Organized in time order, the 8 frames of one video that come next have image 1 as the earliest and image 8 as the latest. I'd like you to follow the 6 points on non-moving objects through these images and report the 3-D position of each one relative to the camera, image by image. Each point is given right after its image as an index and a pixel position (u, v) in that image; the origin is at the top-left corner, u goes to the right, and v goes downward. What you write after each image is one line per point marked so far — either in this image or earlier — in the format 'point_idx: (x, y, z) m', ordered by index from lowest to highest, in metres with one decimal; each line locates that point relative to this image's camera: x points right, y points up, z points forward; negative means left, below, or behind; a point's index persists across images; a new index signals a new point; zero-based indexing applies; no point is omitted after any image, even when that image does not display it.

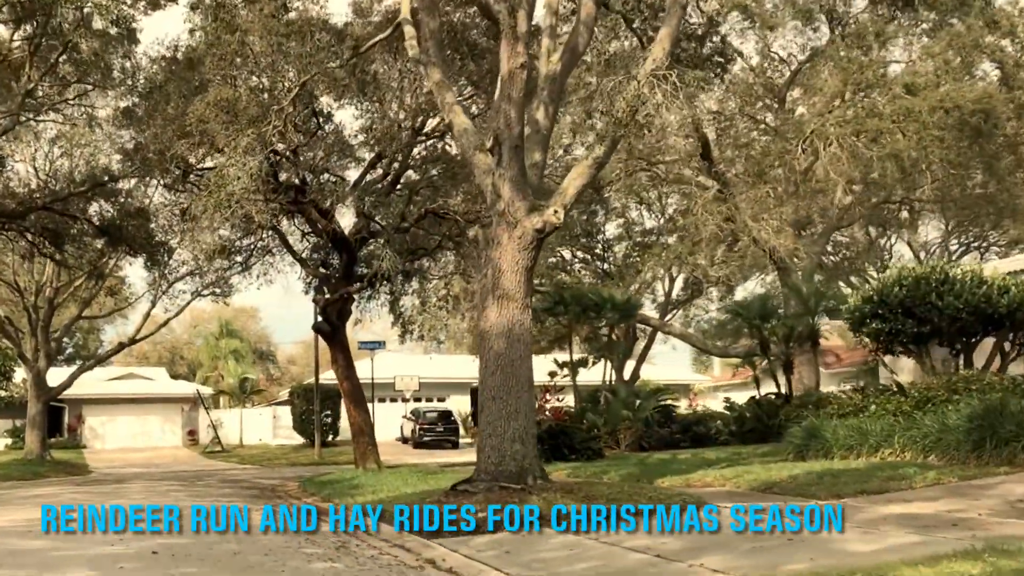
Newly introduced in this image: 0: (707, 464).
0: (+1.7, -1.5, +17.1) m
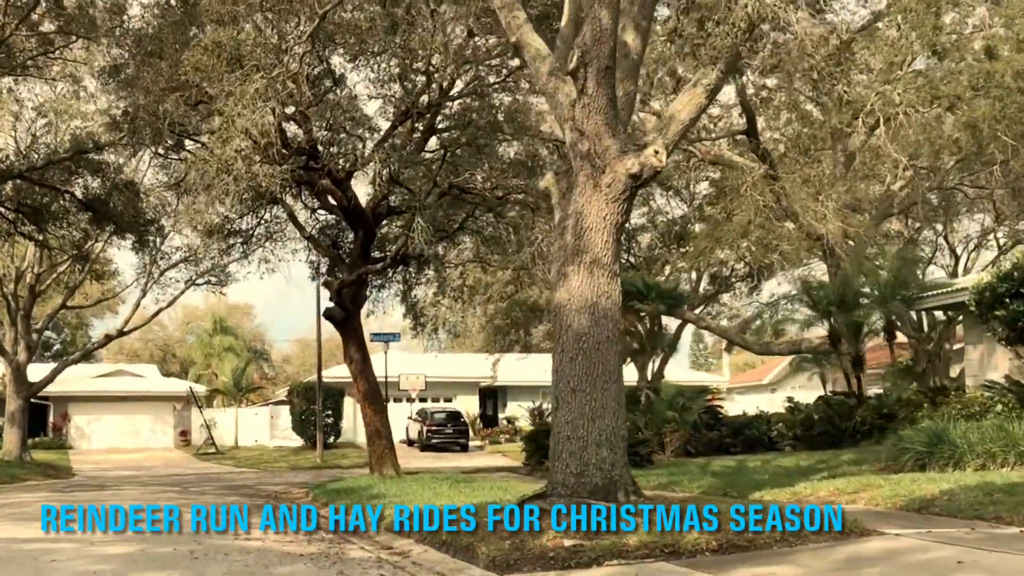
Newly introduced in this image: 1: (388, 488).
0: (+2.1, -1.3, +14.5) m
1: (-1.3, -1.8, +18.8) m
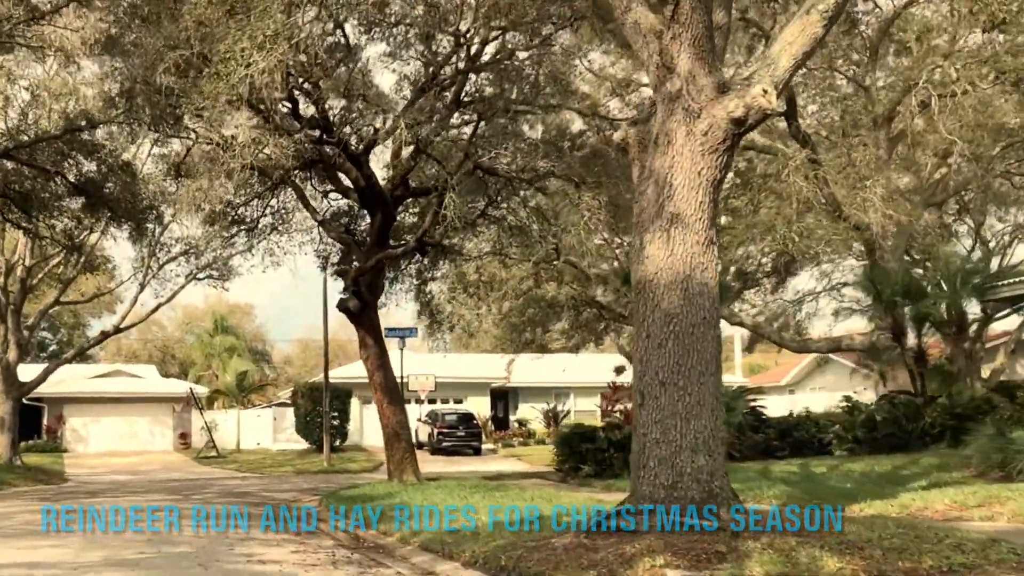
0: (+2.4, -1.2, +12.7) m
1: (-1.0, -1.7, +17.0) m
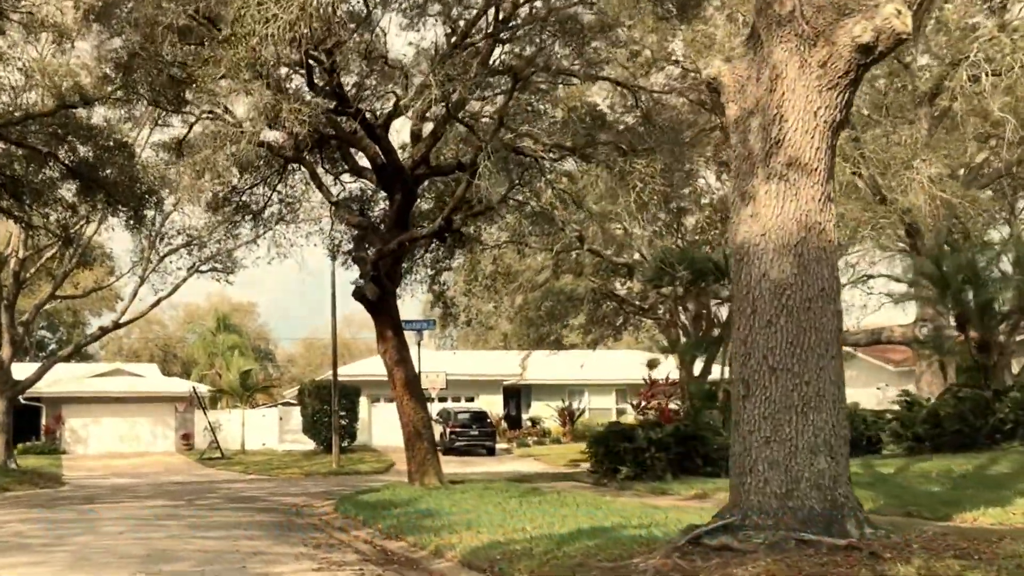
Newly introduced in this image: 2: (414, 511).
0: (+2.7, -1.1, +11.3) m
1: (-0.7, -1.6, +15.6) m
2: (-0.7, -1.5, +13.6) m
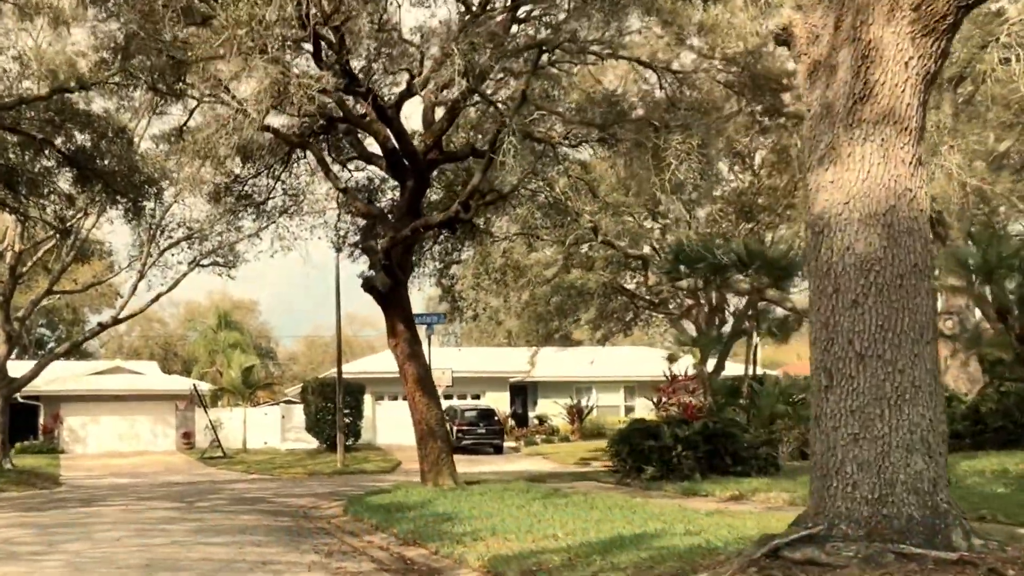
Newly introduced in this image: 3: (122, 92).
0: (+2.8, -1.0, +10.5) m
1: (-0.6, -1.6, +14.8) m
2: (-0.5, -1.4, +12.8) m
3: (-3.6, +1.8, +18.4) m
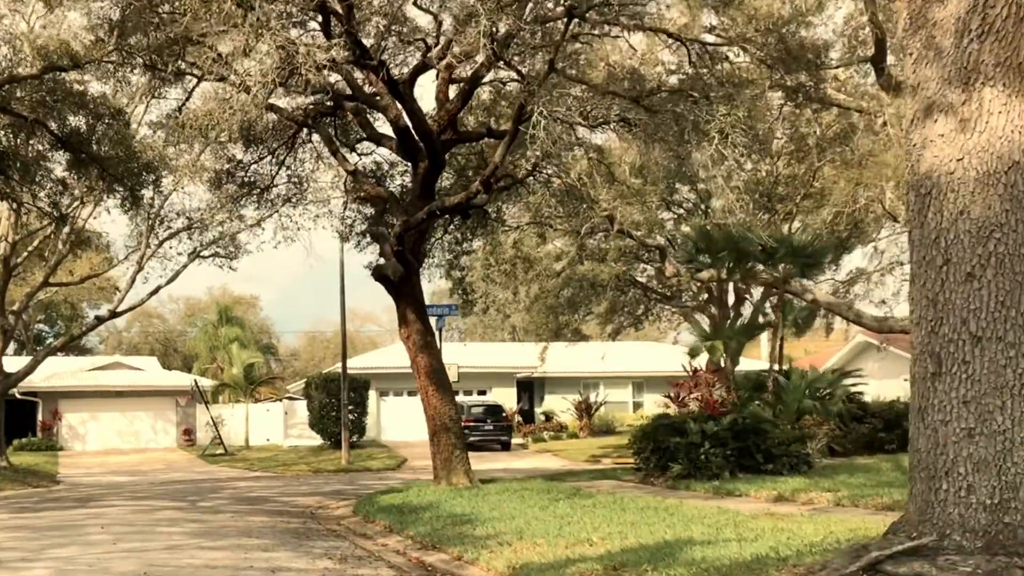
0: (+2.9, -1.0, +9.6) m
1: (-0.5, -1.5, +14.0) m
2: (-0.4, -1.4, +11.9) m
3: (-3.5, +1.9, +17.5) m
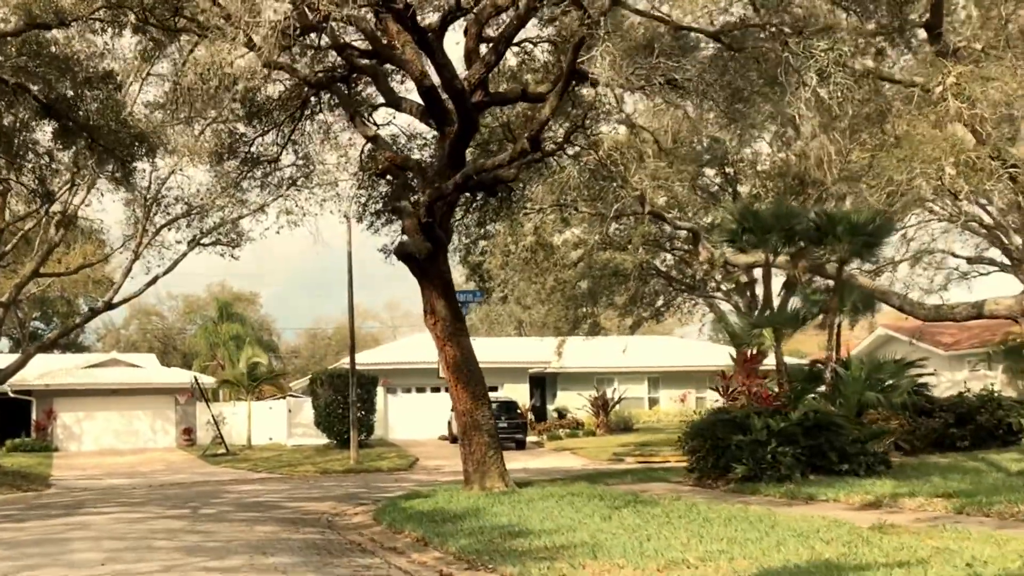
0: (+3.2, -0.8, +8.0) m
1: (-0.2, -1.3, +12.3) m
2: (-0.1, -1.2, +10.3) m
3: (-3.2, +2.0, +15.9) m
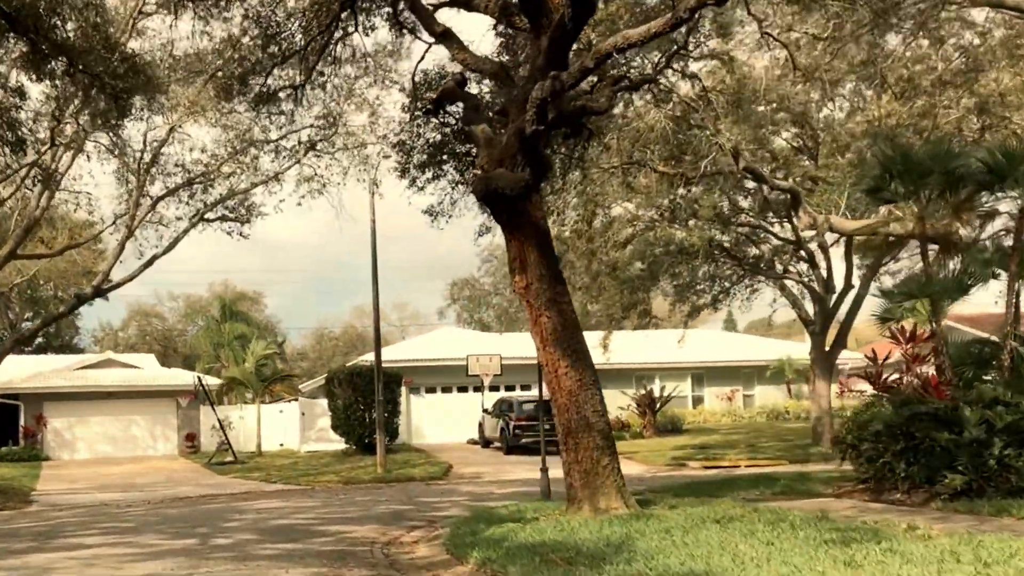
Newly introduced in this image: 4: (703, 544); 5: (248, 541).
0: (+3.8, -0.5, +4.4) m
1: (+0.4, -1.1, +8.7) m
2: (+0.5, -1.0, +6.7) m
3: (-2.6, +2.2, +12.3) m
4: (+0.7, -1.0, +7.7) m
5: (-1.5, -1.4, +11.3) m
